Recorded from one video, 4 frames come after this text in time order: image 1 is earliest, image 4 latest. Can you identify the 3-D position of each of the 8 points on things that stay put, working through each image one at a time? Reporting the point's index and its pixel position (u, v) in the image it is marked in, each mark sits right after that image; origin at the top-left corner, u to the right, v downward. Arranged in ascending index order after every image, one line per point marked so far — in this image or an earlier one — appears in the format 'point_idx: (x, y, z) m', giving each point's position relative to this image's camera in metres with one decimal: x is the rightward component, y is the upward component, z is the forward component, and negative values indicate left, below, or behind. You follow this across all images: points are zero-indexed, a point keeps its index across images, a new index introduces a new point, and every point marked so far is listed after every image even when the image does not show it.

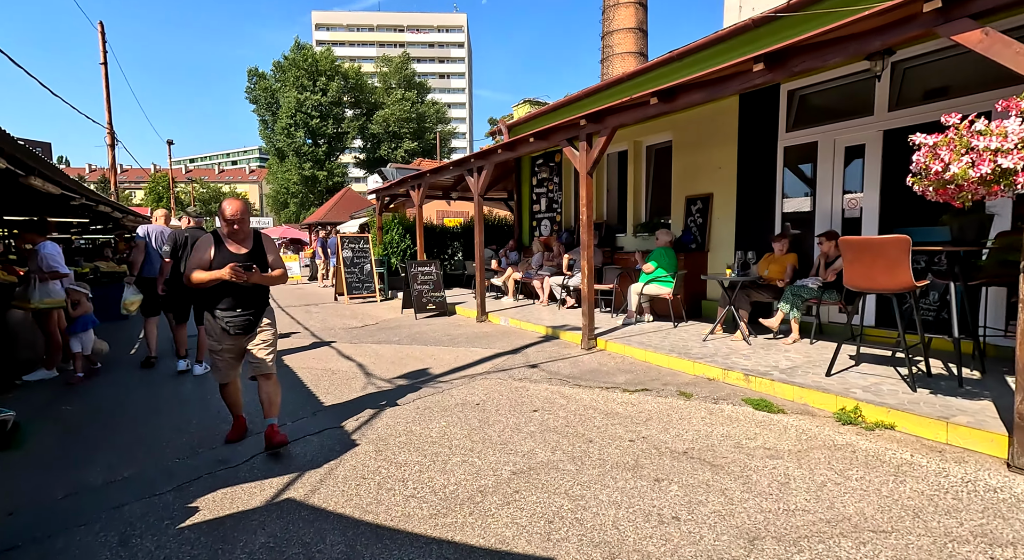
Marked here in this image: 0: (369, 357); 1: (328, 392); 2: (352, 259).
0: (-1.9, -1.1, +6.9) m
1: (-1.9, -1.2, +5.3) m
2: (-4.3, +0.6, +14.0) m
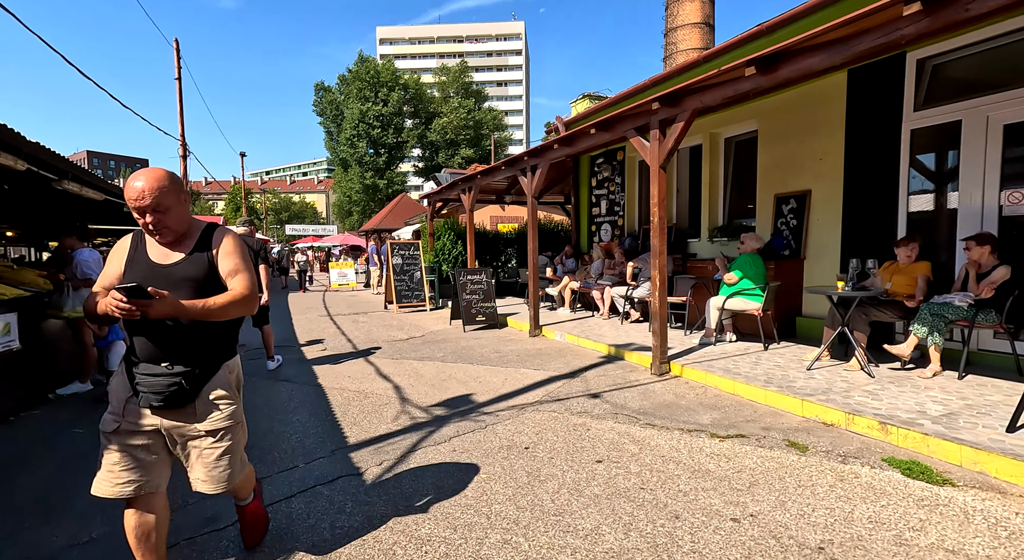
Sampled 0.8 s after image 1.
0: (-1.3, -1.2, +6.2) m
1: (-1.4, -1.3, +4.6) m
2: (-2.9, +0.4, +13.5) m
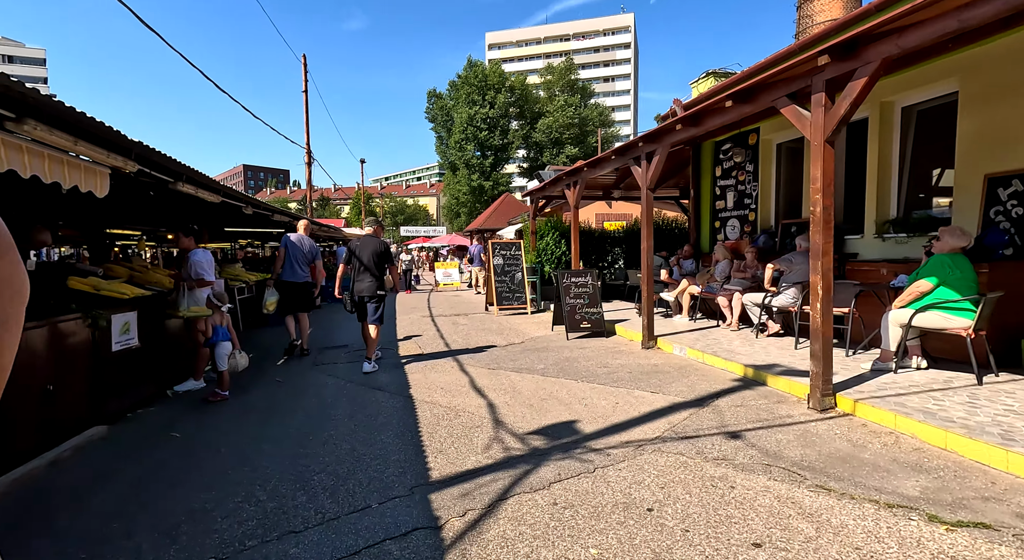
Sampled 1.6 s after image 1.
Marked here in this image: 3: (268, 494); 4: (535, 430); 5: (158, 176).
0: (-0.1, -1.2, +5.5) m
1: (-0.6, -1.3, +4.0) m
2: (-0.2, +0.3, +13.0) m
3: (-1.7, -1.5, +3.5) m
4: (+0.2, -1.3, +4.4) m
5: (-3.9, +1.2, +5.8) m
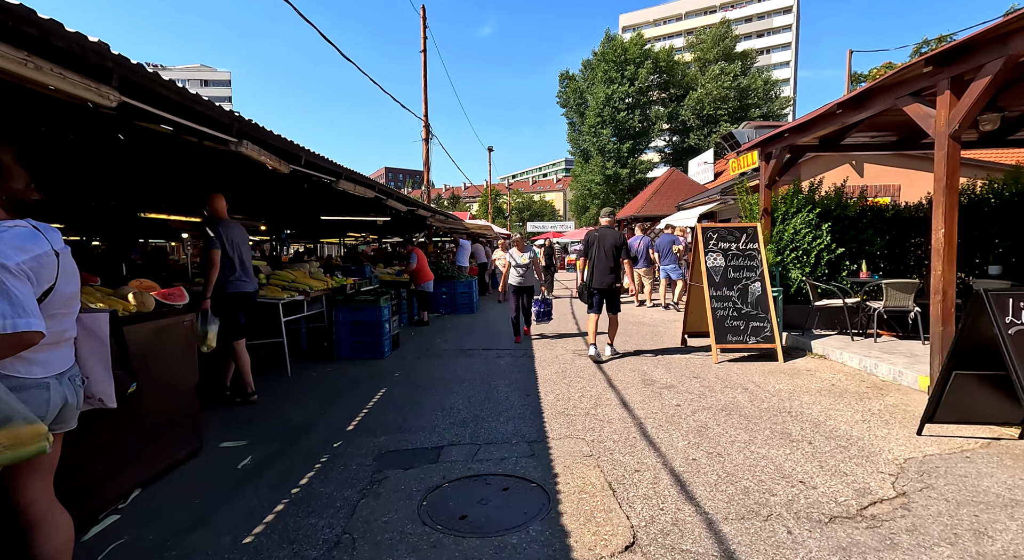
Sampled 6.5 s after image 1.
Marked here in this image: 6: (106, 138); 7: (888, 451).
0: (+1.3, -1.5, -0.1) m
1: (+0.5, -1.6, -1.4) m
2: (+3.0, +0.1, +7.2) m
3: (-0.7, -1.7, -1.6) m
4: (+1.3, -1.5, -1.3) m
5: (-2.3, +1.0, +1.1) m
6: (-3.8, +1.3, +4.8) m
7: (+2.7, -1.2, +3.8) m
